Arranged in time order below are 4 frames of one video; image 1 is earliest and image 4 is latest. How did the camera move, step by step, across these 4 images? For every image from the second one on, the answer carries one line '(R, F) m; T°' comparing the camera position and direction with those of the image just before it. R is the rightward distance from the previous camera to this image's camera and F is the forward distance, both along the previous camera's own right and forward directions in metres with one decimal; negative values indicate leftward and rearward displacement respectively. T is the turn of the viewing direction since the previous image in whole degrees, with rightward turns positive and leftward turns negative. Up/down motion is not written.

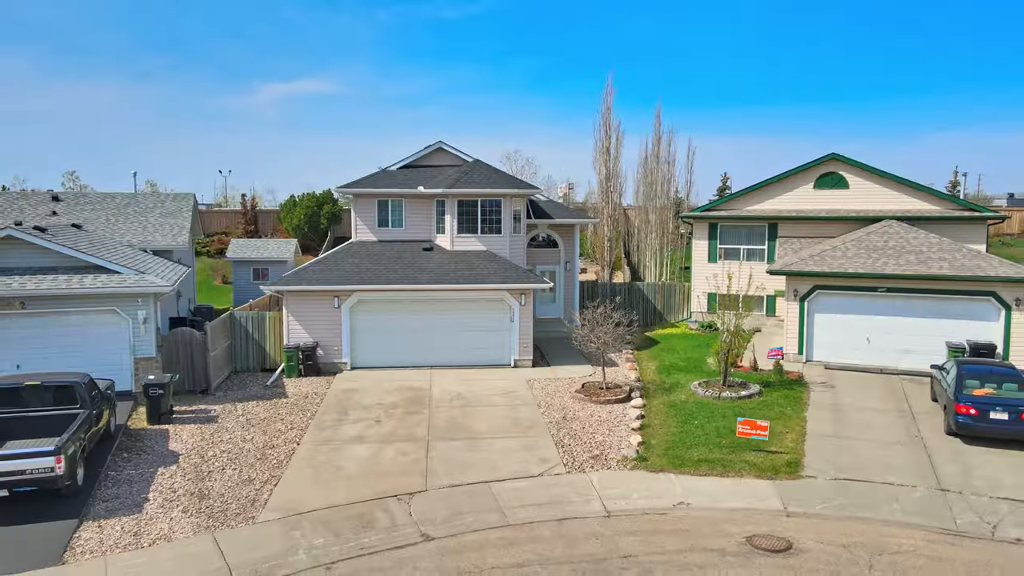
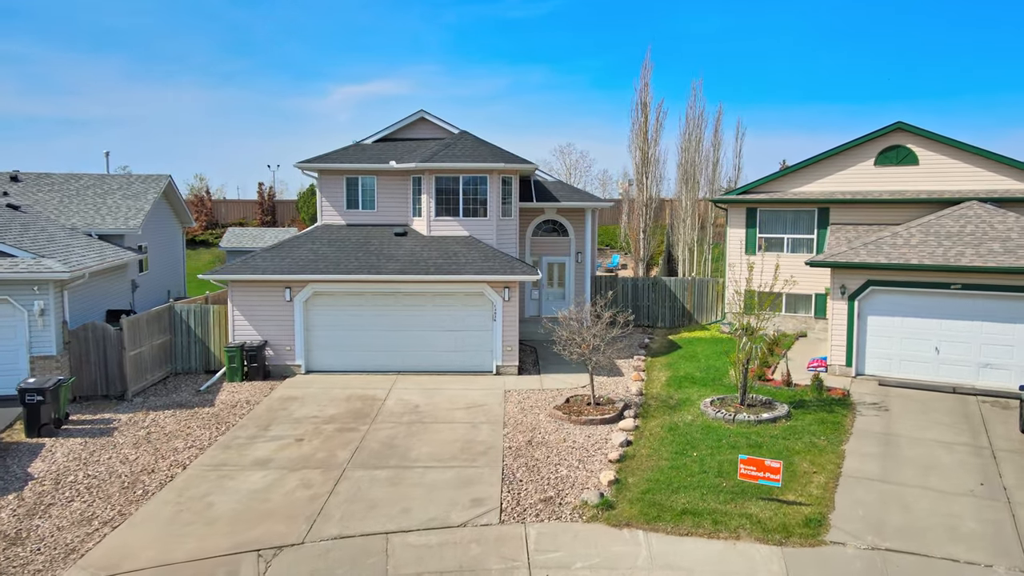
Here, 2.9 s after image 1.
(+1.9, +3.2) m; -5°
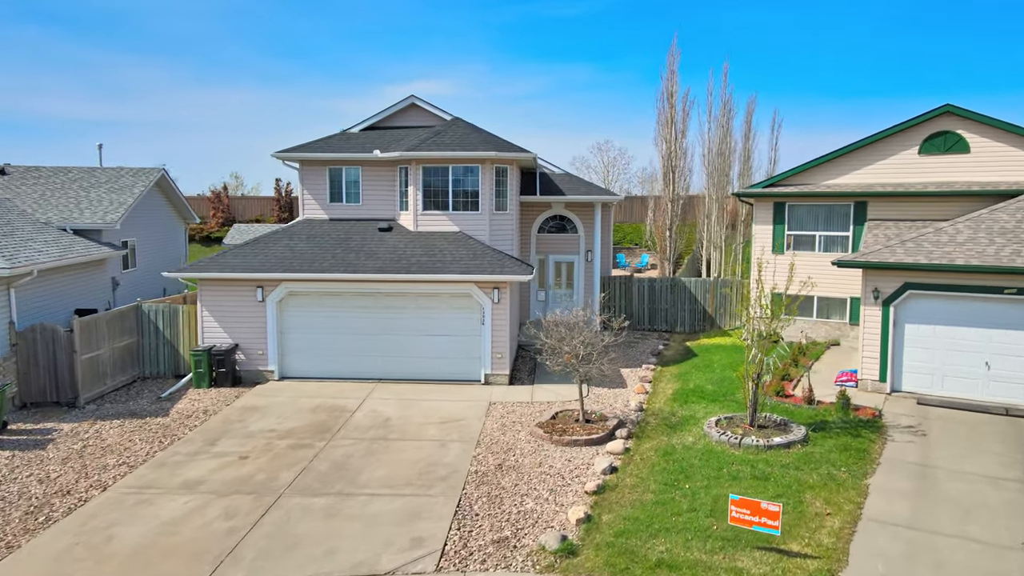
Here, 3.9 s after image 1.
(+1.1, +1.6) m; -3°
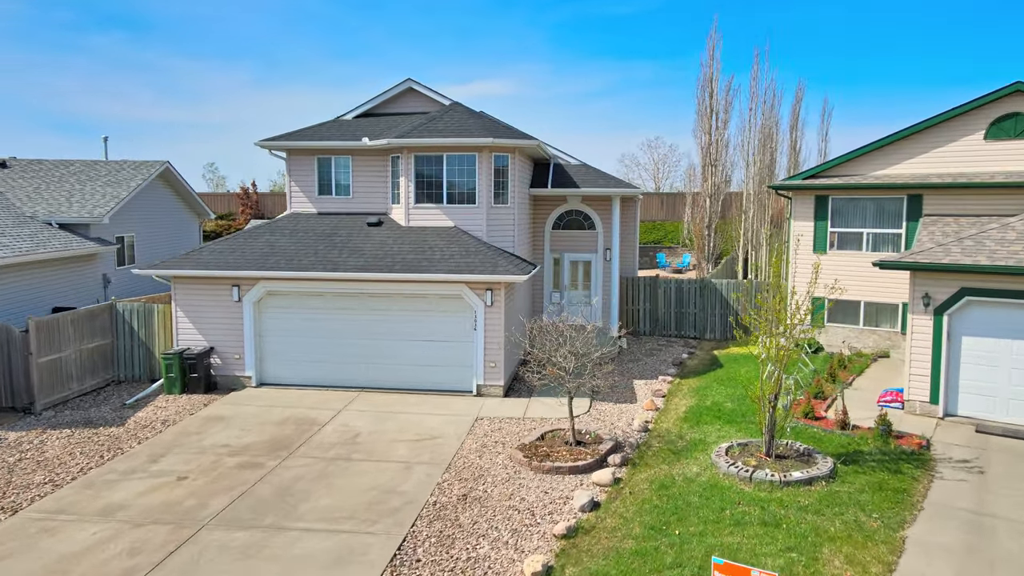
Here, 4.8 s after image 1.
(+1.1, +1.6) m; -4°
